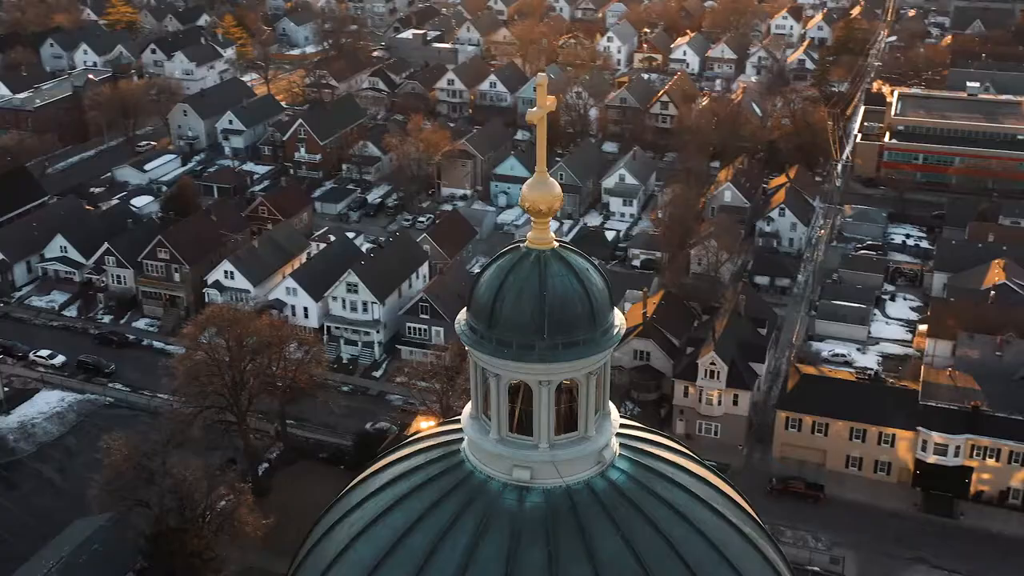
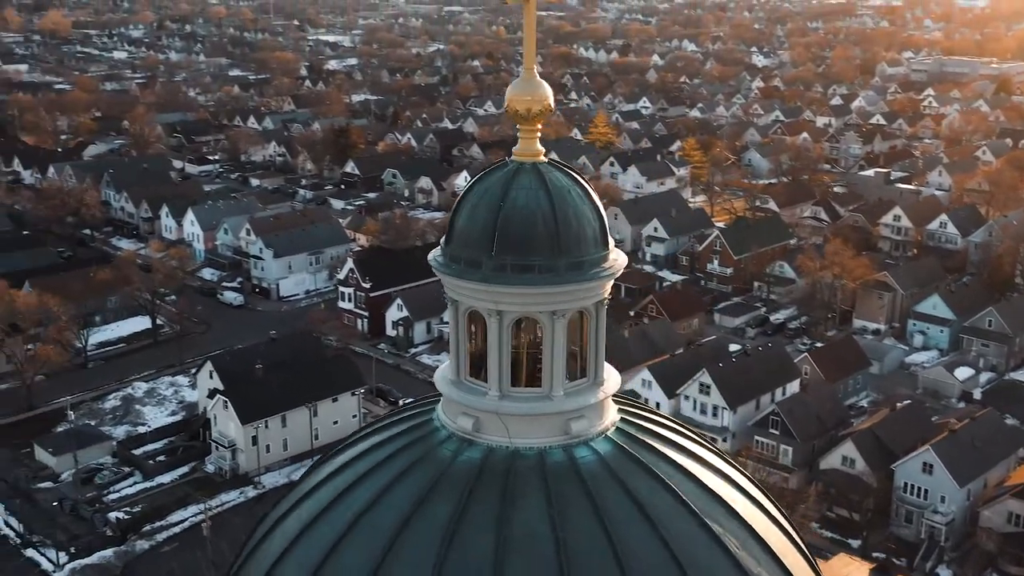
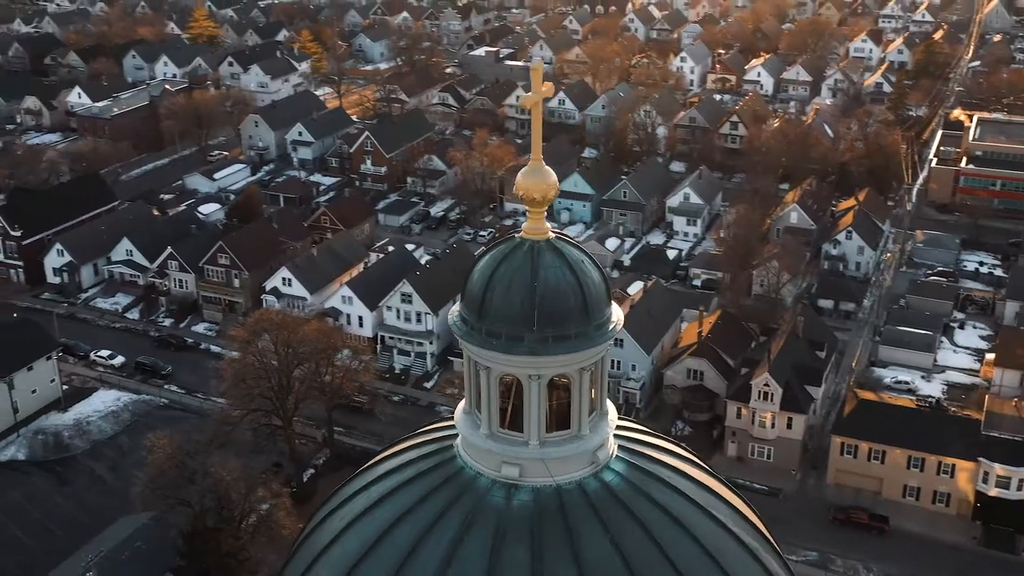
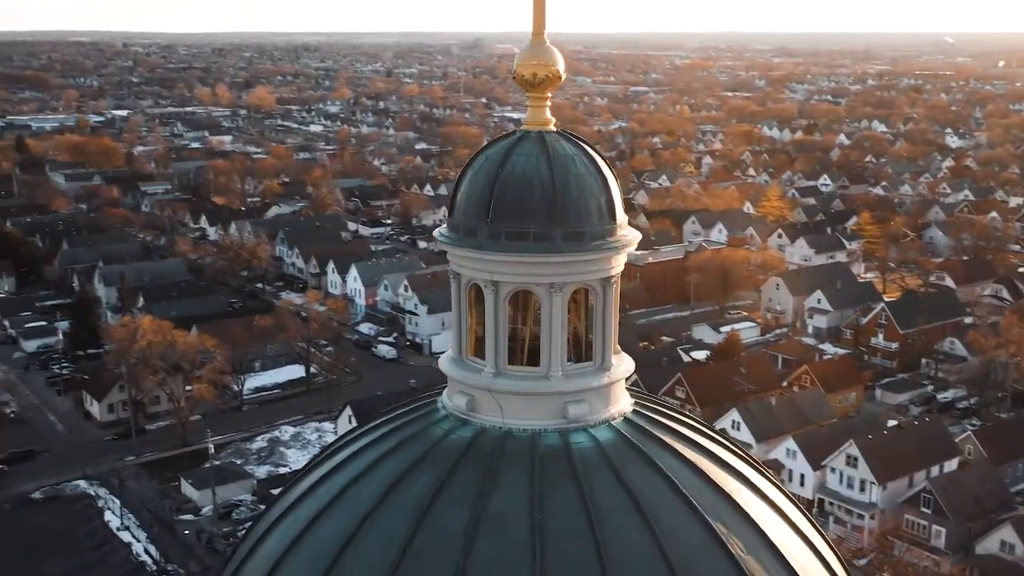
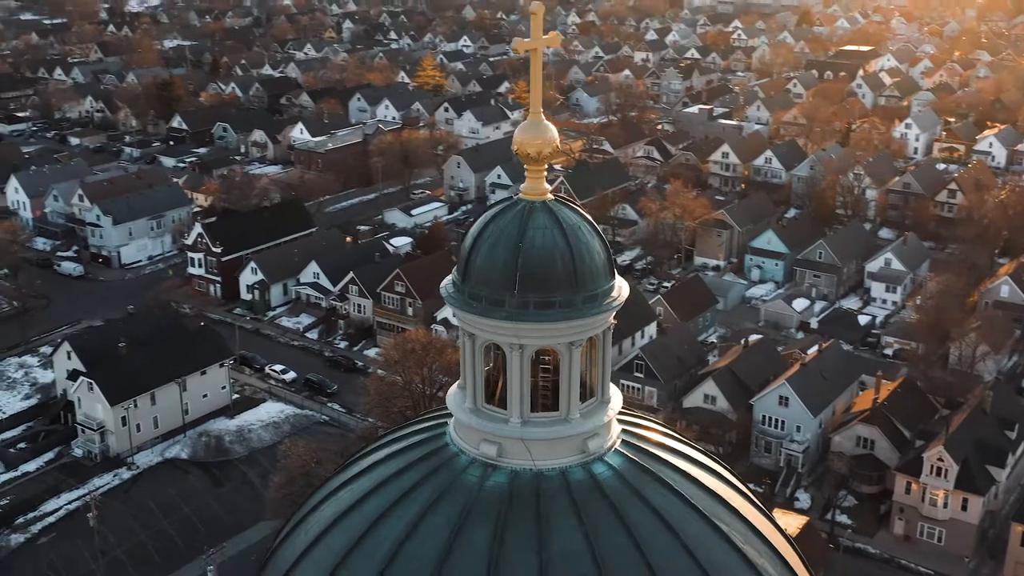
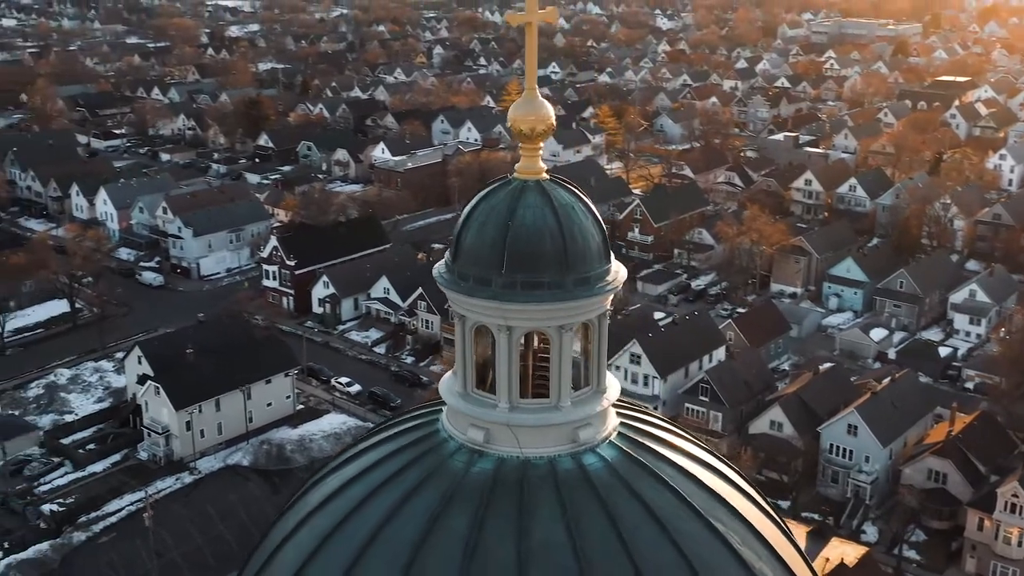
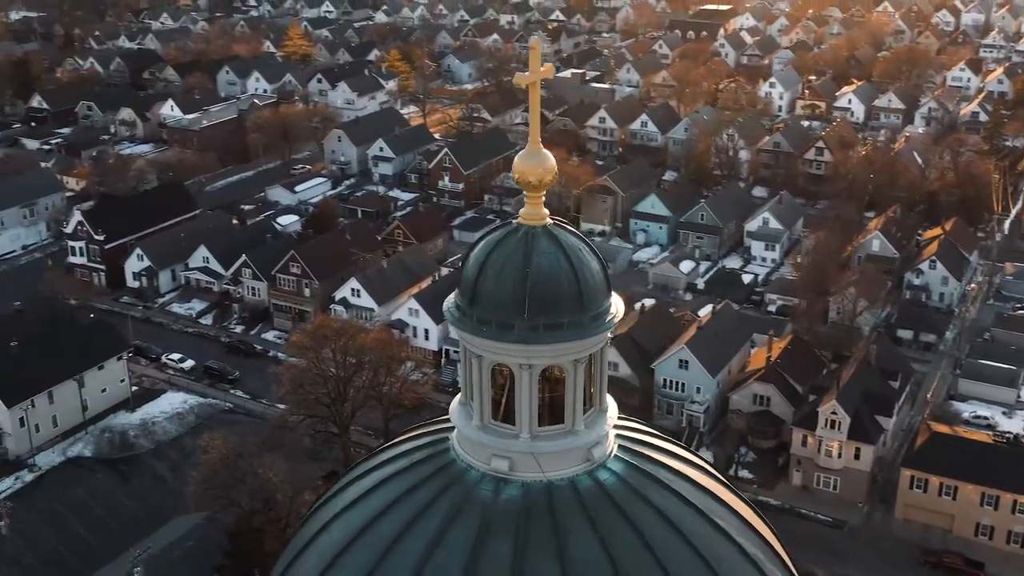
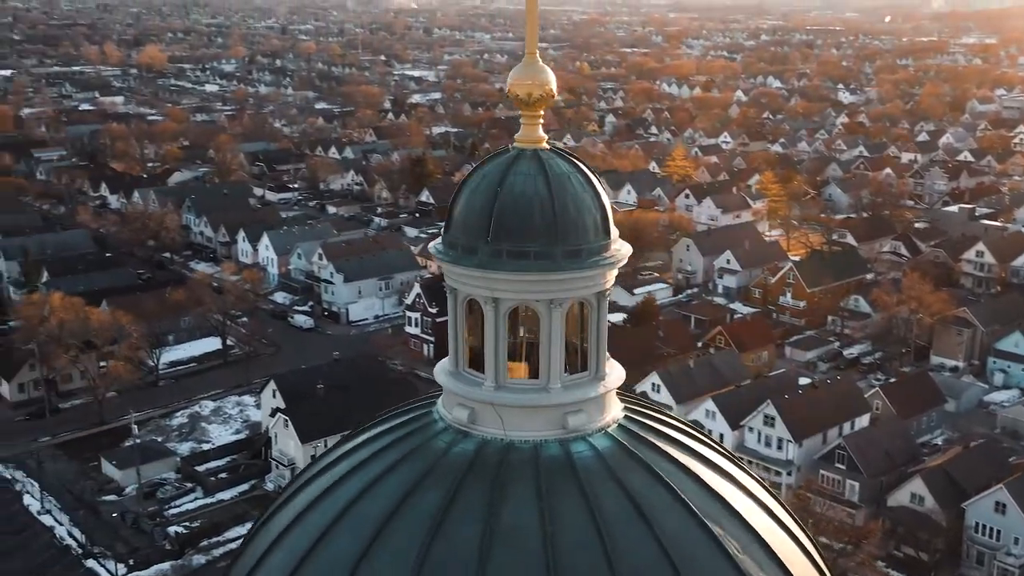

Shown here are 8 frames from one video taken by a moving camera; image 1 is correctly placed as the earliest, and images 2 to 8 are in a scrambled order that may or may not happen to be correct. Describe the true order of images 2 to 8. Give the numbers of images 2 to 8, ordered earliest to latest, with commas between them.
3, 7, 5, 6, 2, 8, 4
